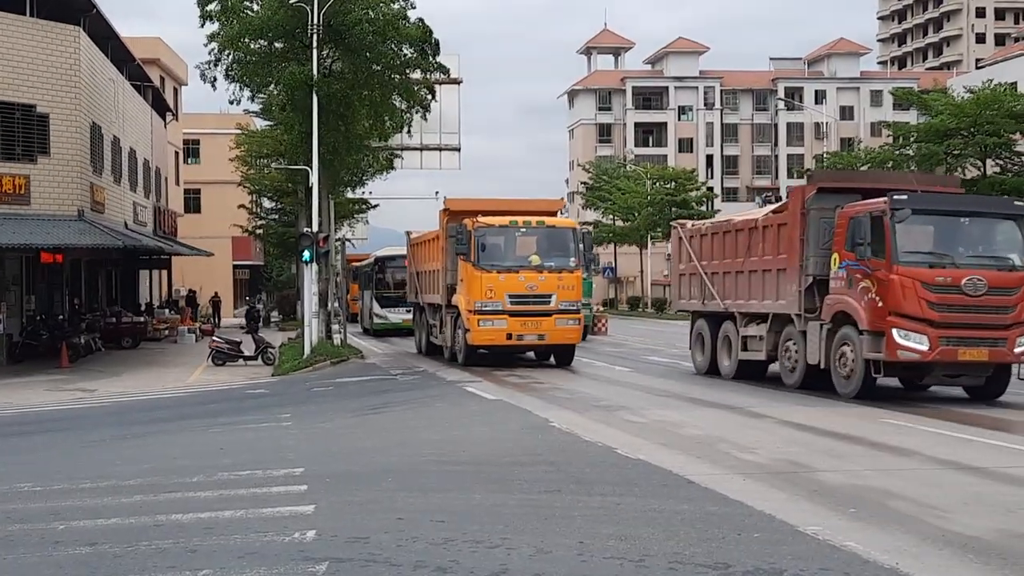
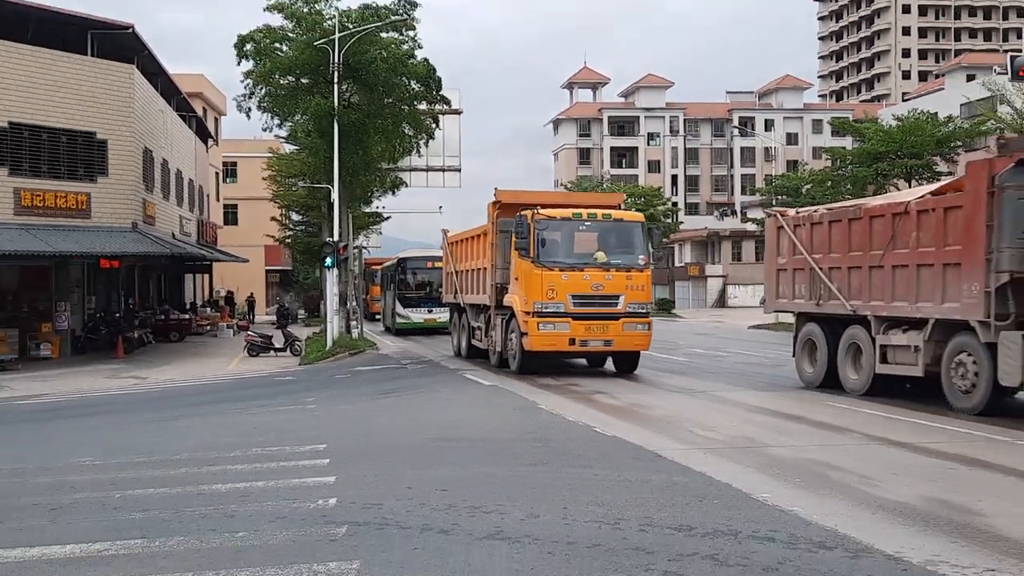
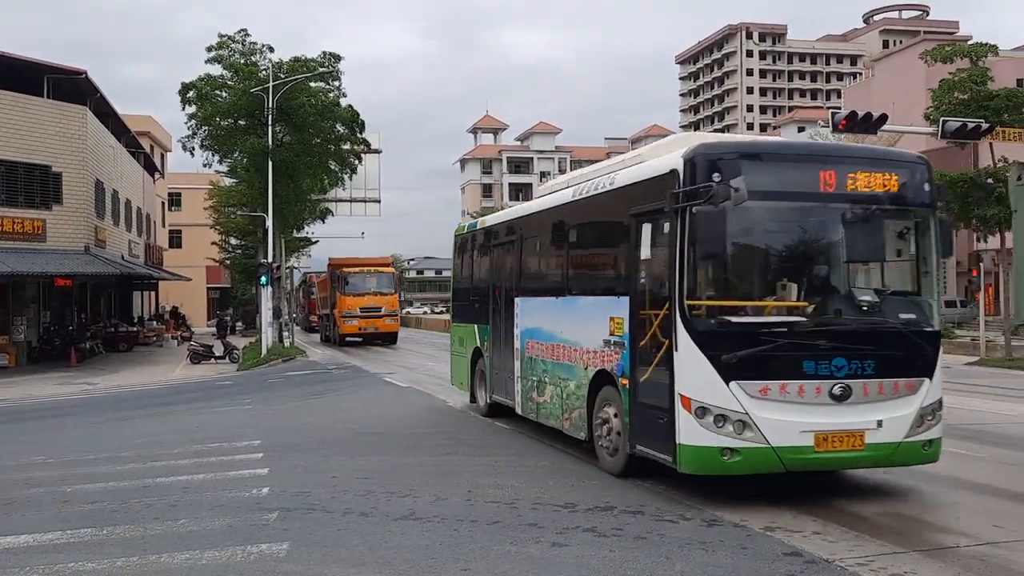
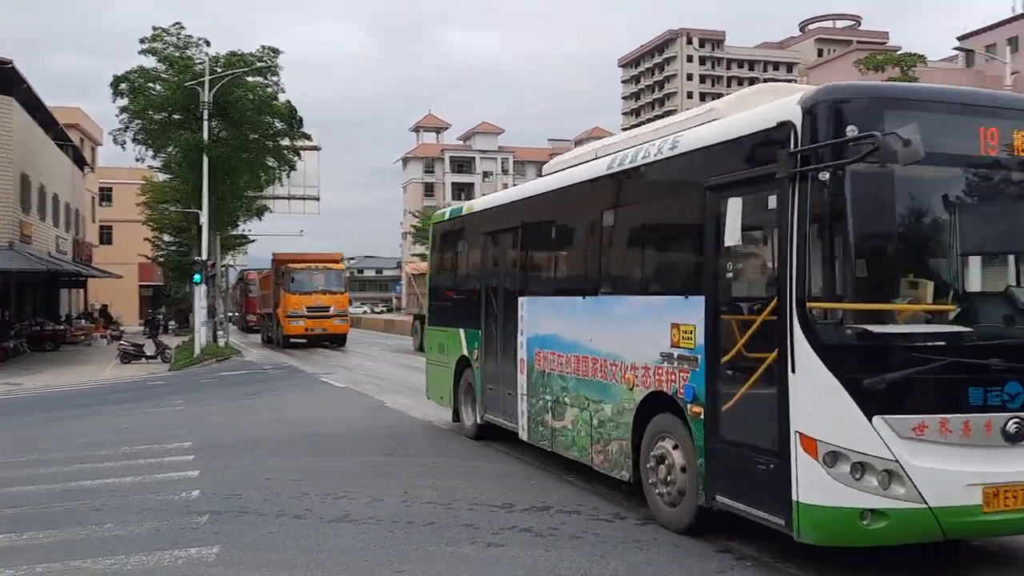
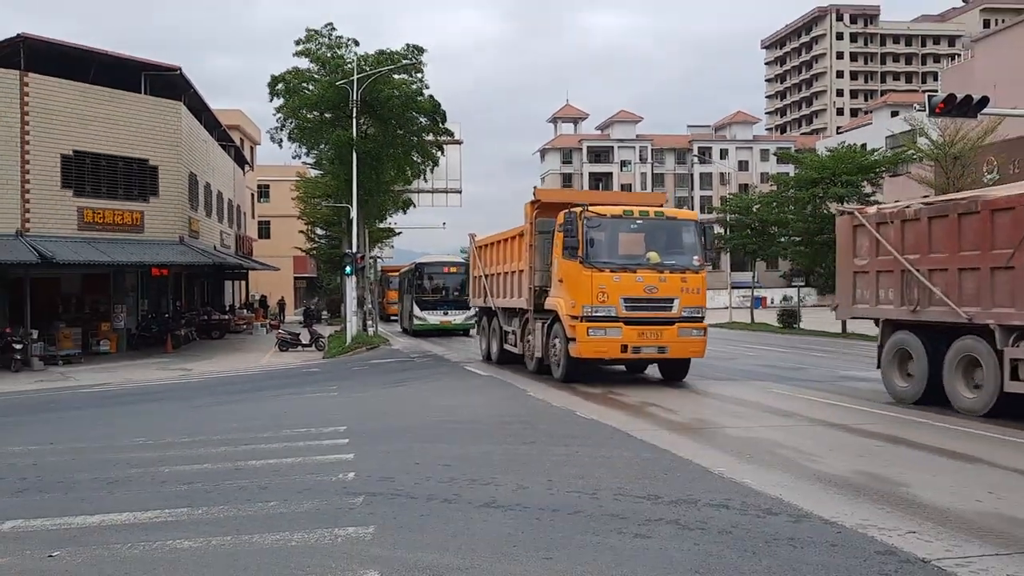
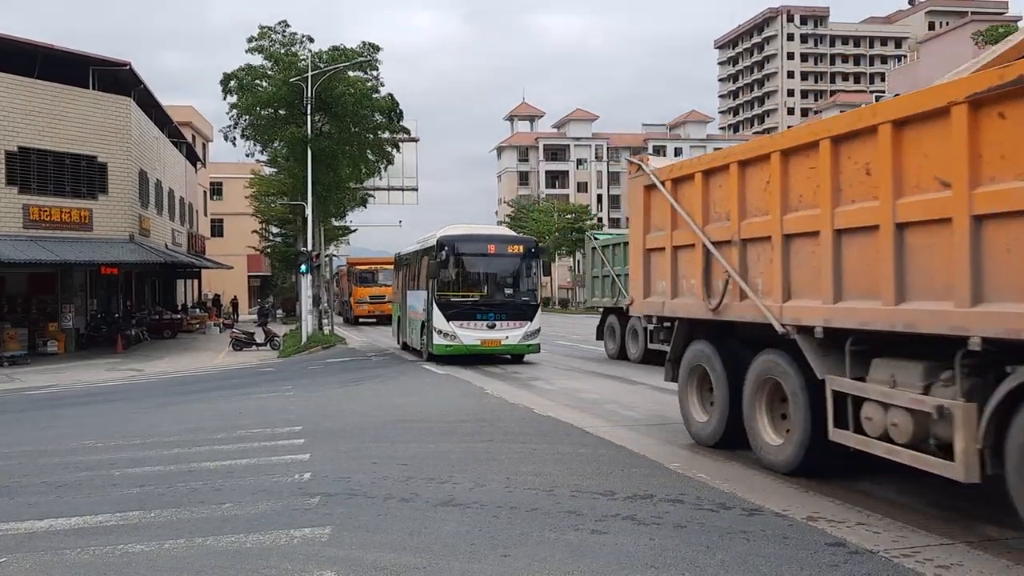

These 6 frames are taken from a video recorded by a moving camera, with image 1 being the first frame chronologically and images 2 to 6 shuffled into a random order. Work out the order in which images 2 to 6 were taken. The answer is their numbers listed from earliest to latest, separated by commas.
2, 5, 6, 3, 4
